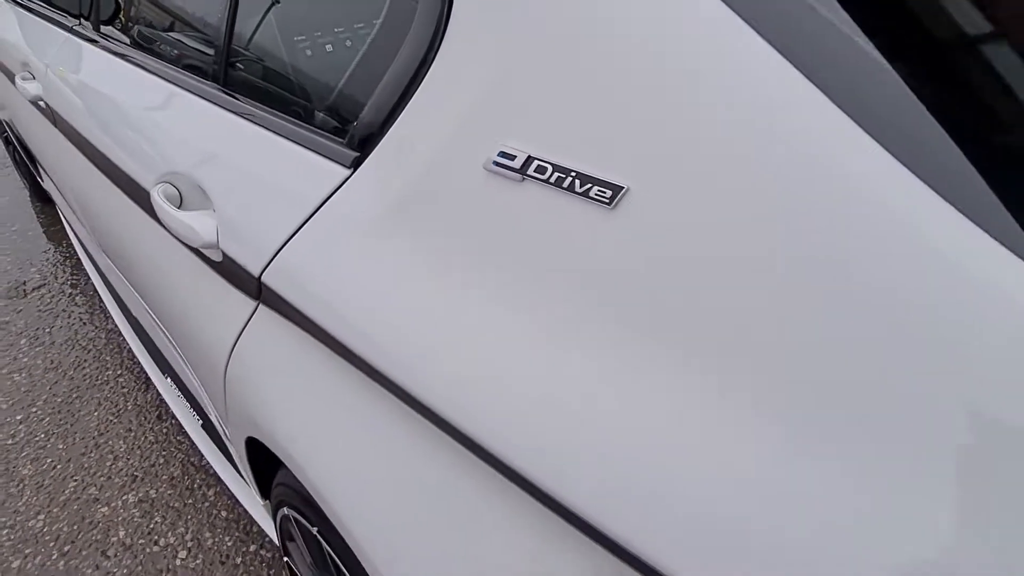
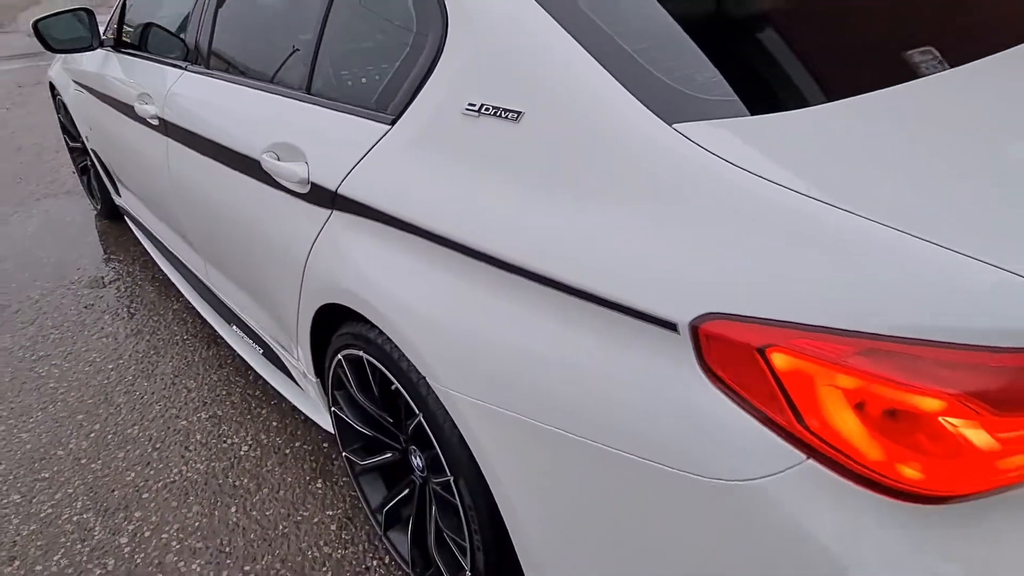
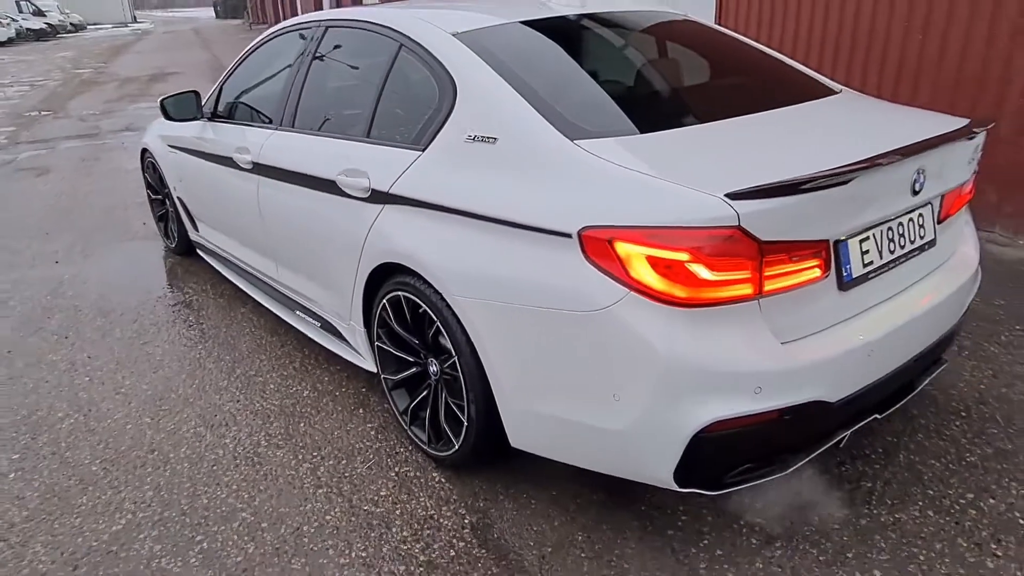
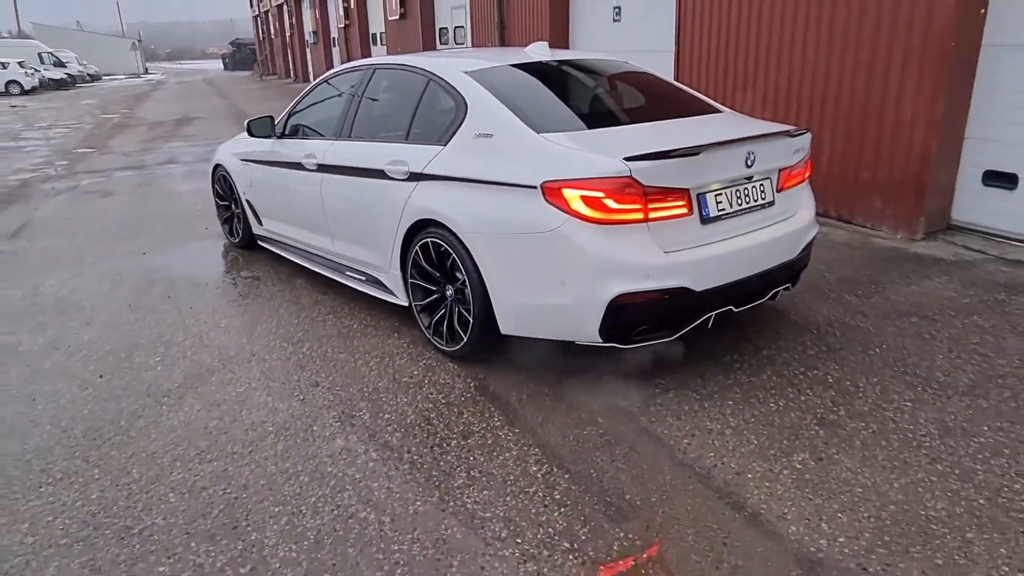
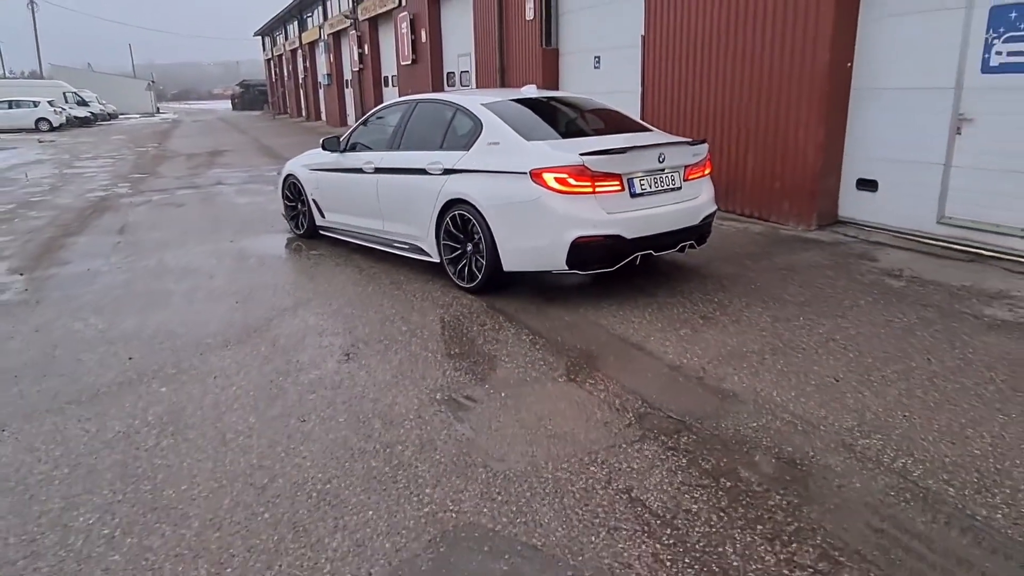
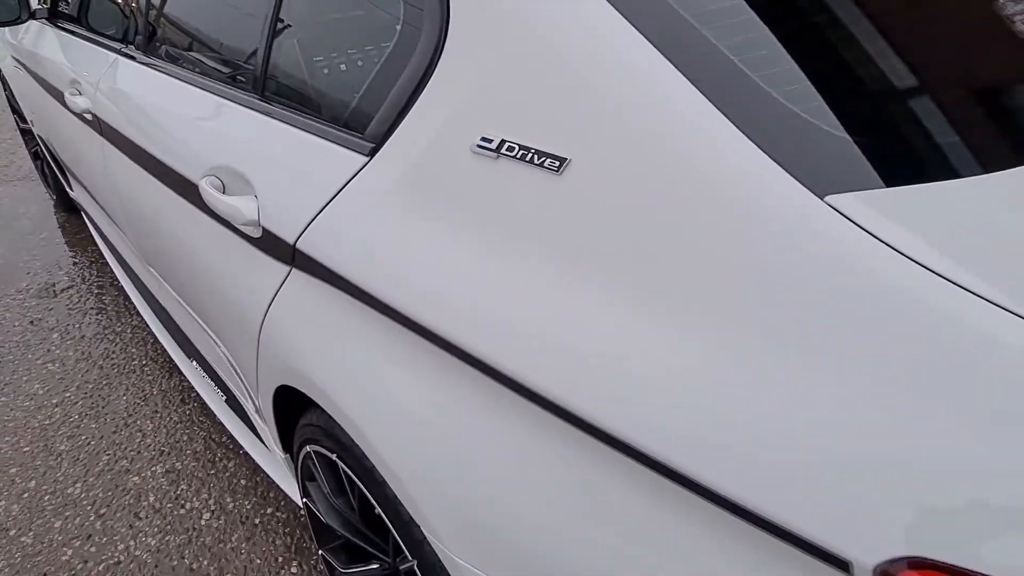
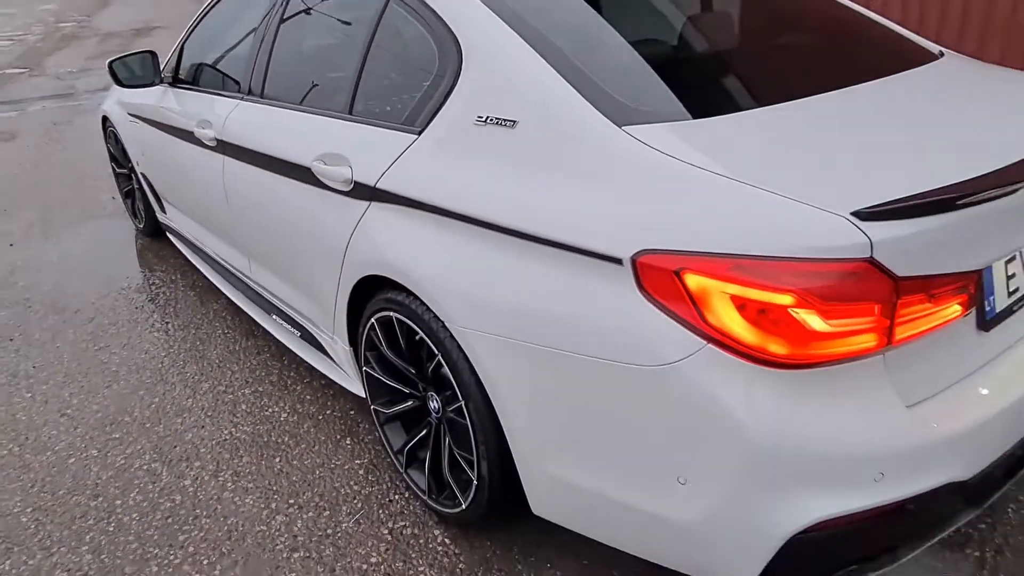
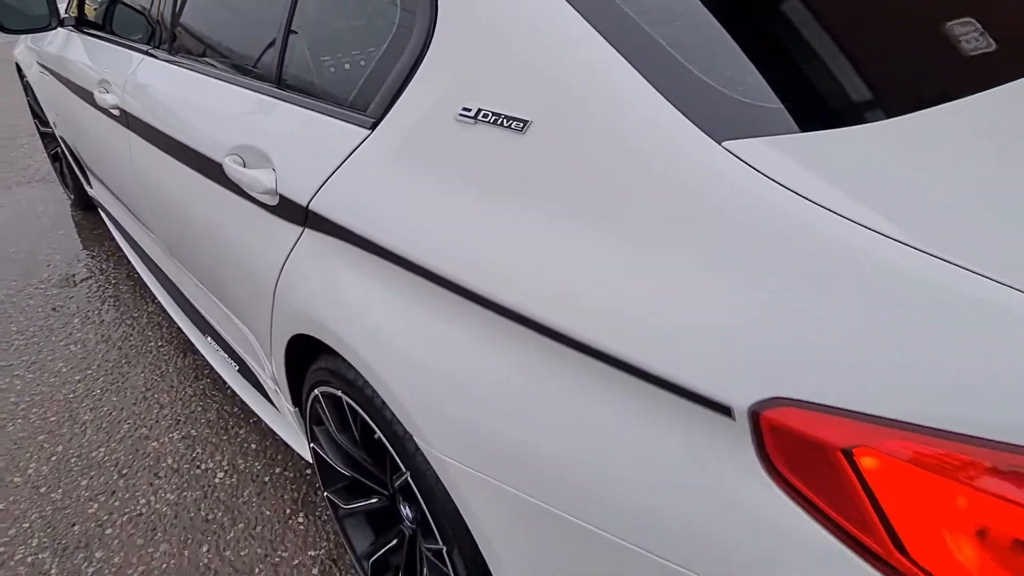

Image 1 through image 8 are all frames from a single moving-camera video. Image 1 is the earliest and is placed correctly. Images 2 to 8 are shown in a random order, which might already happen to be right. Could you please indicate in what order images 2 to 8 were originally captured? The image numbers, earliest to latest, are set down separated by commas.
6, 8, 2, 7, 3, 4, 5
